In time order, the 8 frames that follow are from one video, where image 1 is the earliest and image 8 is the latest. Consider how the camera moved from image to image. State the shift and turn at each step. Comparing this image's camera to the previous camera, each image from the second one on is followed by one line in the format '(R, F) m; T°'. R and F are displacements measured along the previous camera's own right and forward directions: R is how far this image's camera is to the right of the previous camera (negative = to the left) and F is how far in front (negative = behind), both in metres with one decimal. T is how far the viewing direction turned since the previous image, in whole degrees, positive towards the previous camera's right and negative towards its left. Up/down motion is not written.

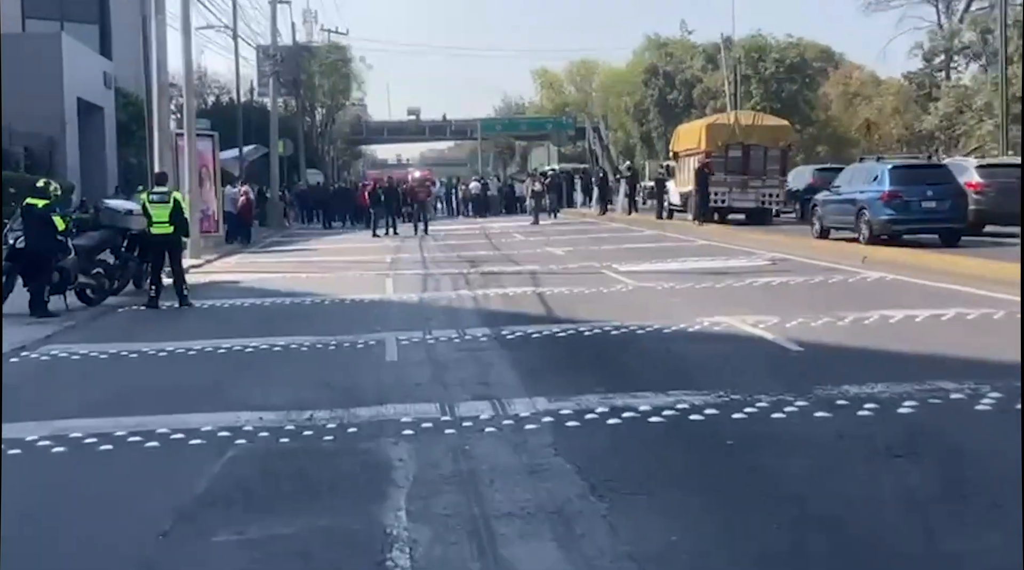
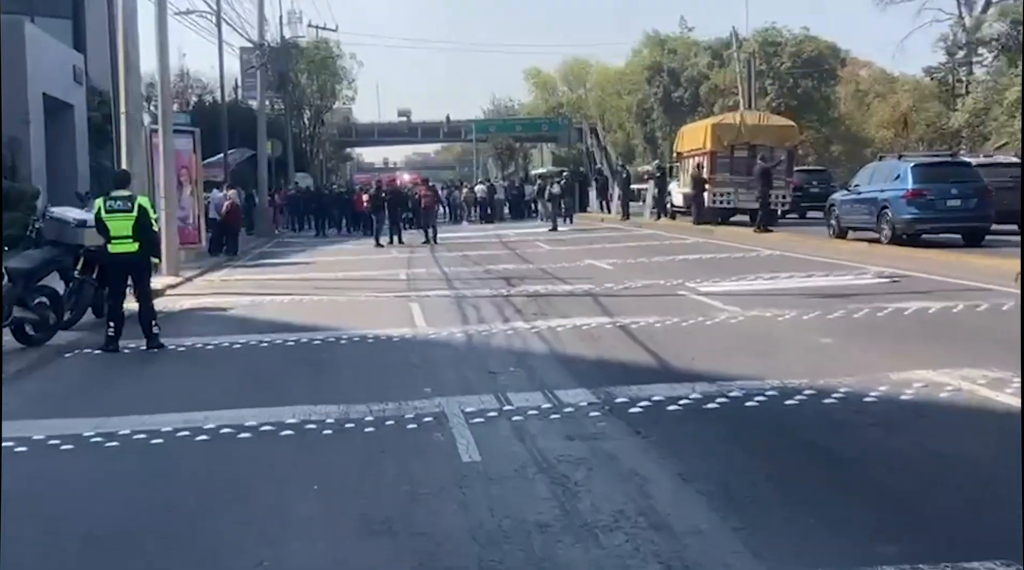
(-0.9, +4.1) m; +1°
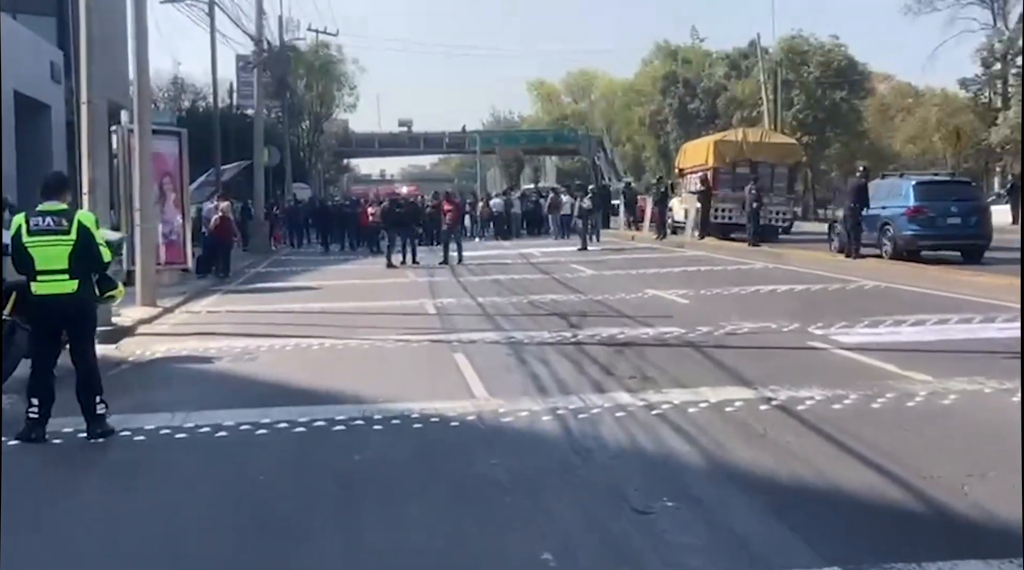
(-0.8, +4.2) m; 0°
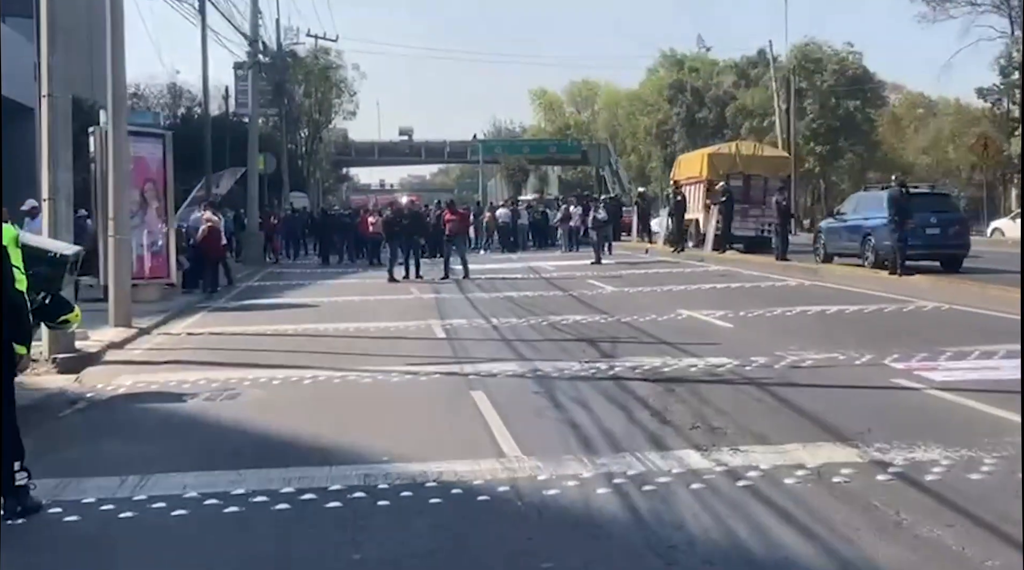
(-0.3, +2.0) m; 0°
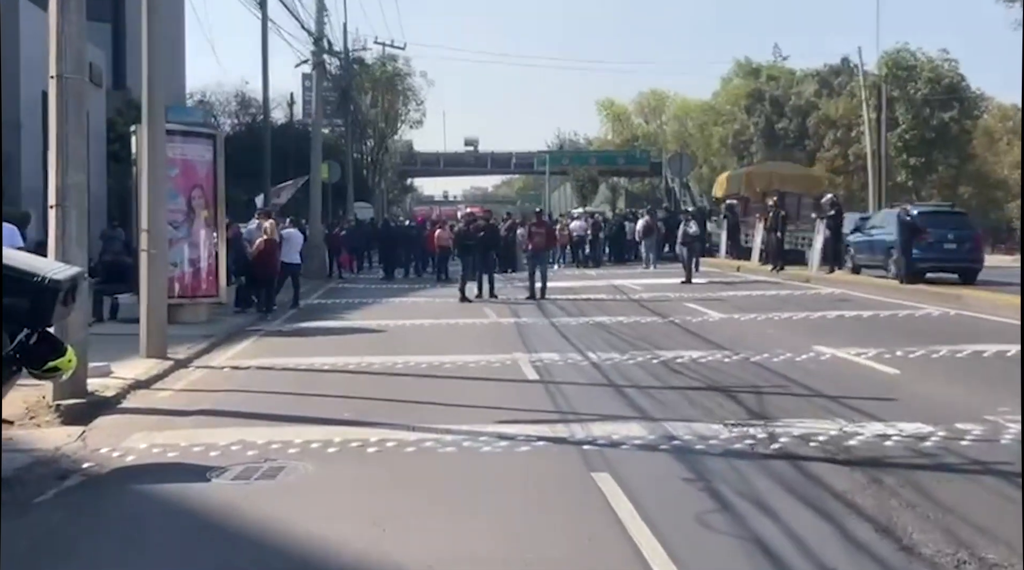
(-0.5, +3.0) m; -3°
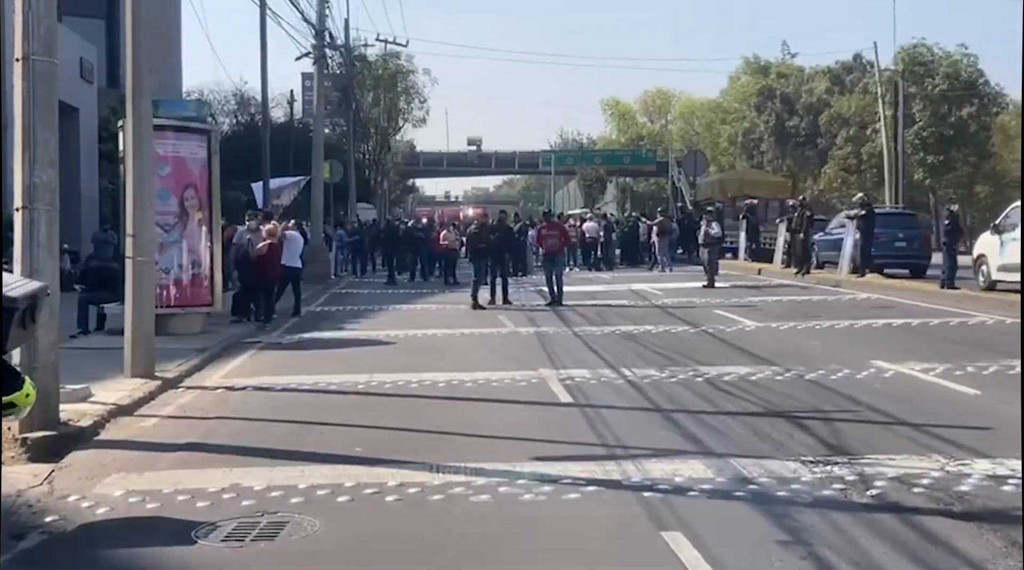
(-0.3, +1.5) m; 0°
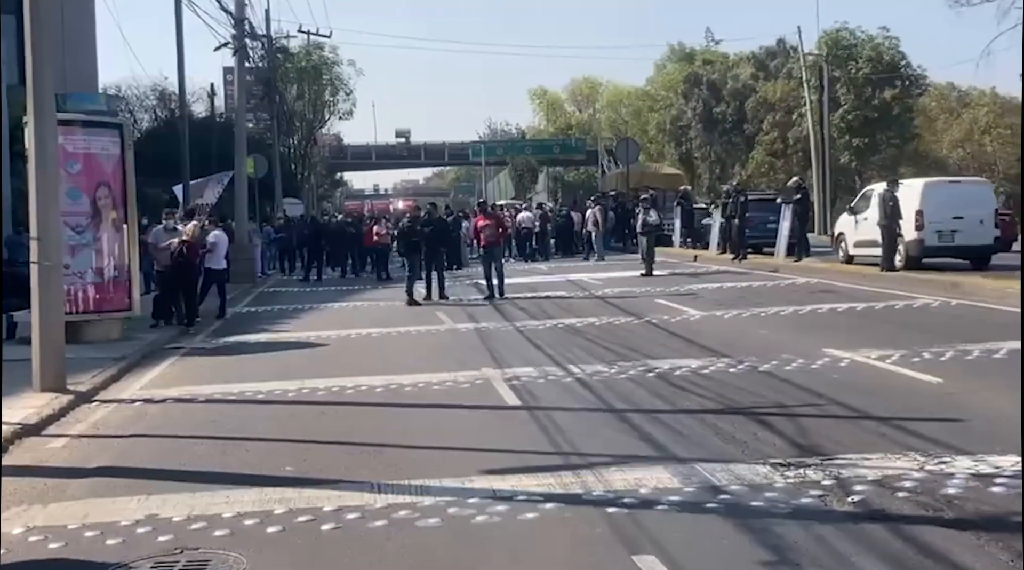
(-0.1, +0.7) m; +3°
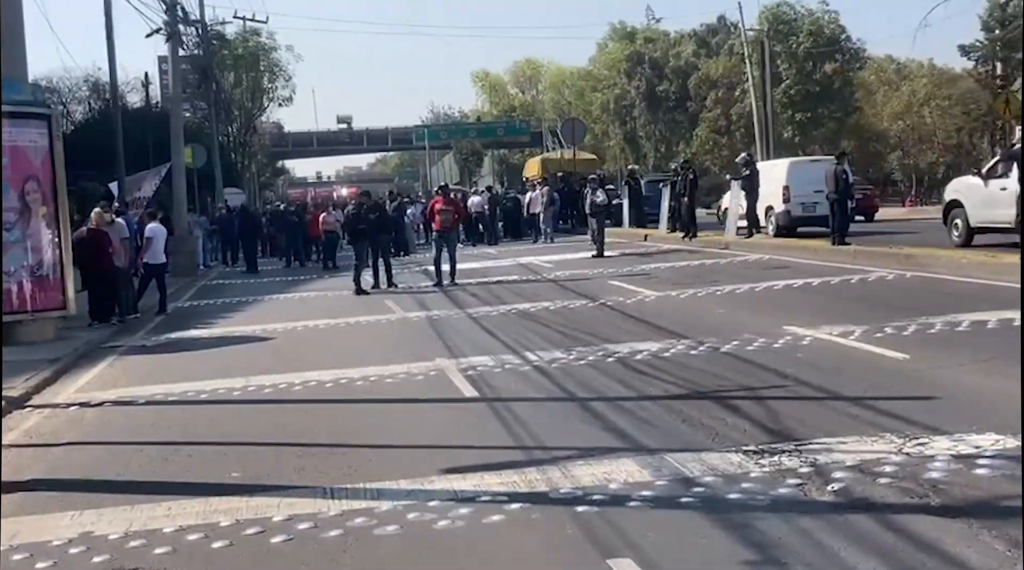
(0.0, +0.4) m; +2°
